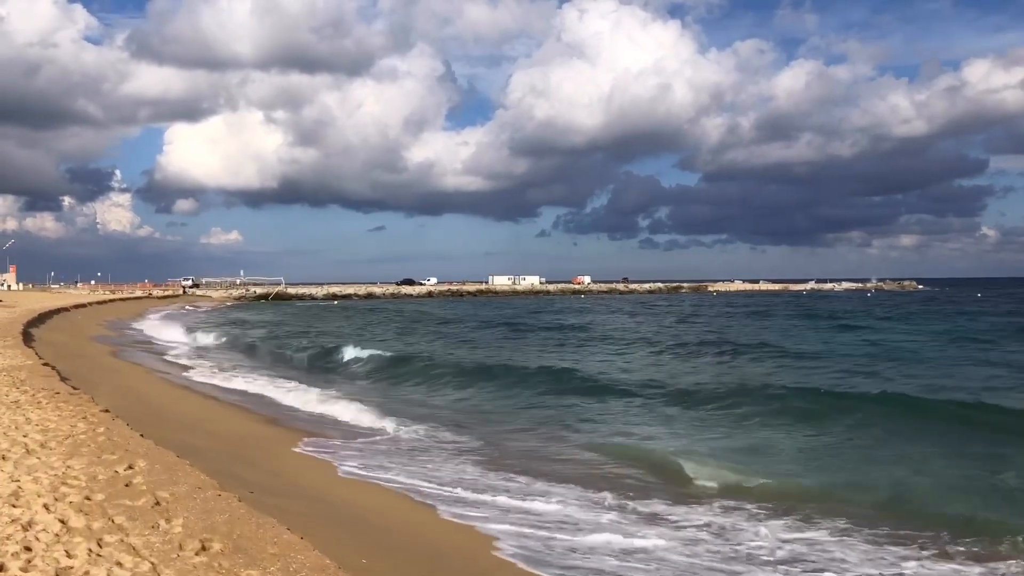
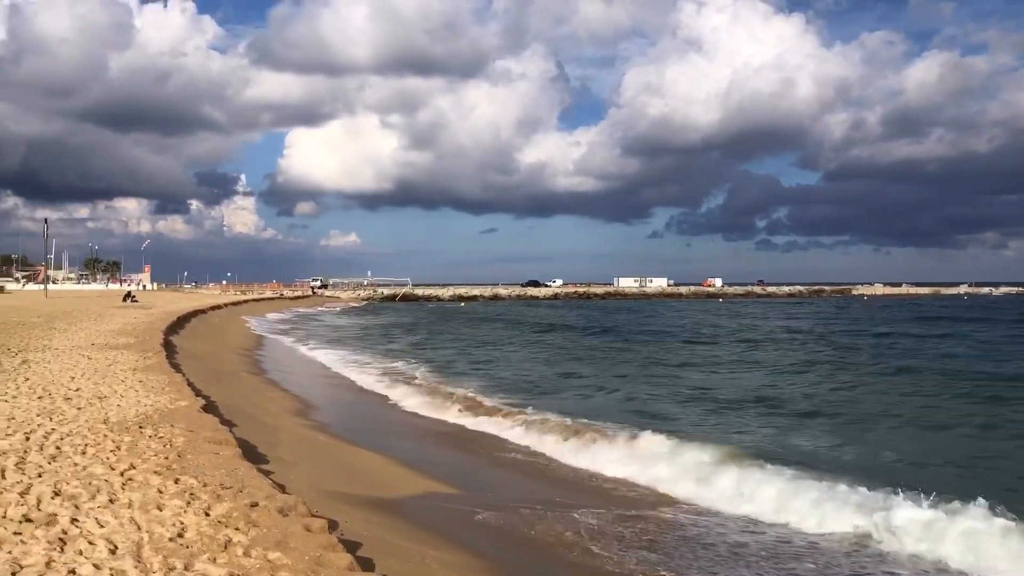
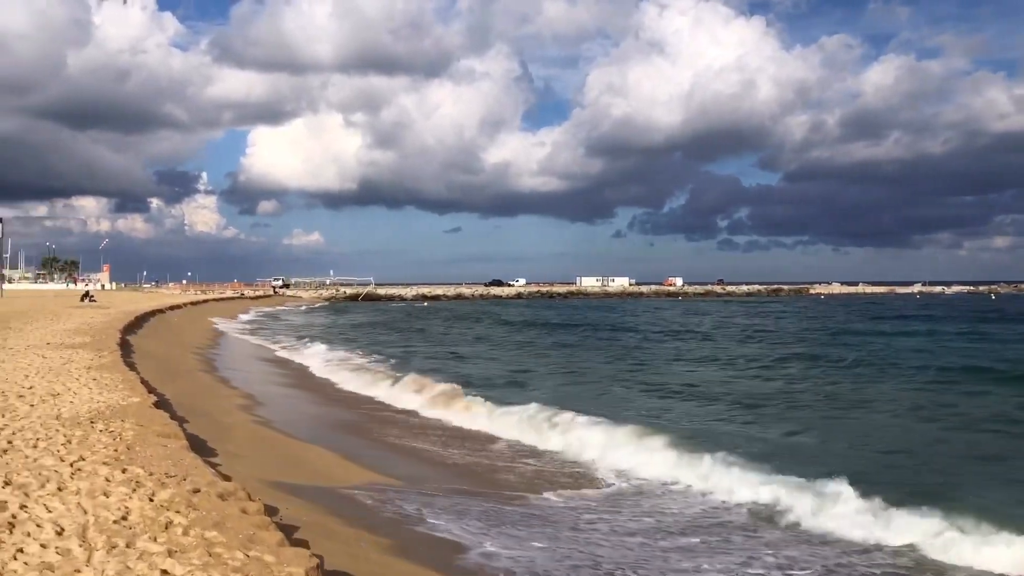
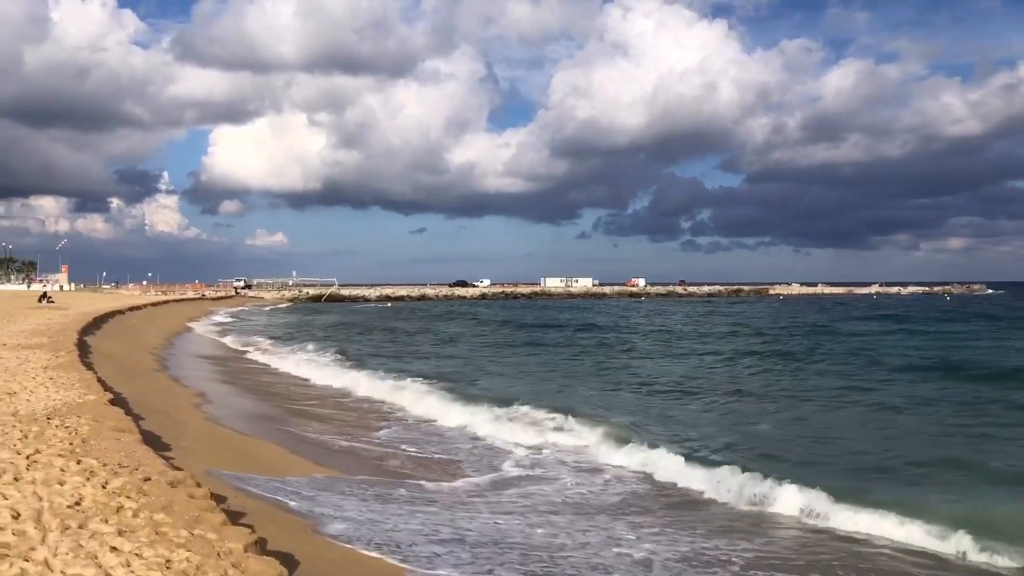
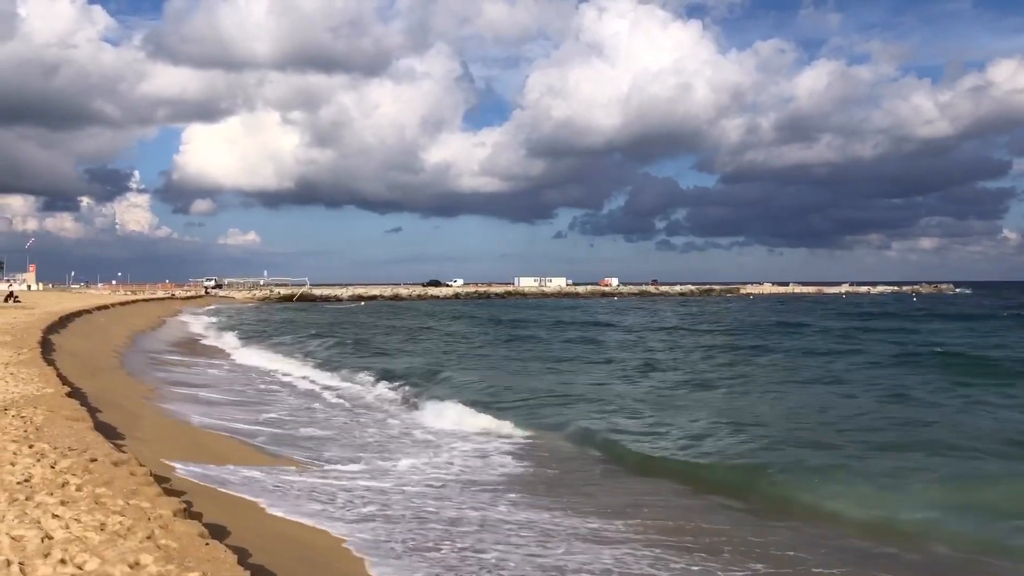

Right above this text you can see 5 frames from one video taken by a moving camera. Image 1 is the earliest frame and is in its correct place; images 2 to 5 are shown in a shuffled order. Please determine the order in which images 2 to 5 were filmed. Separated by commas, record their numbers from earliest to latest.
5, 4, 3, 2
